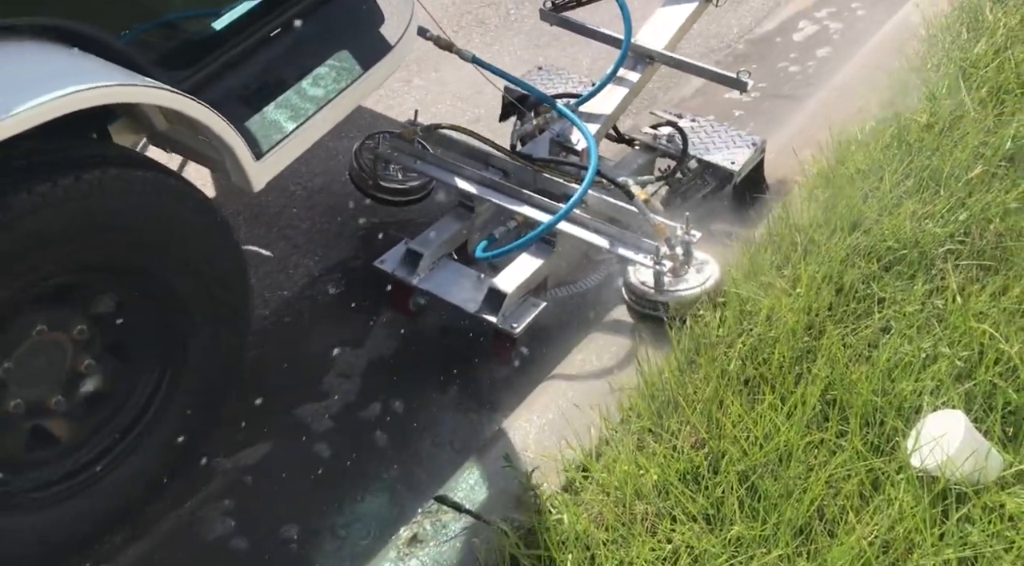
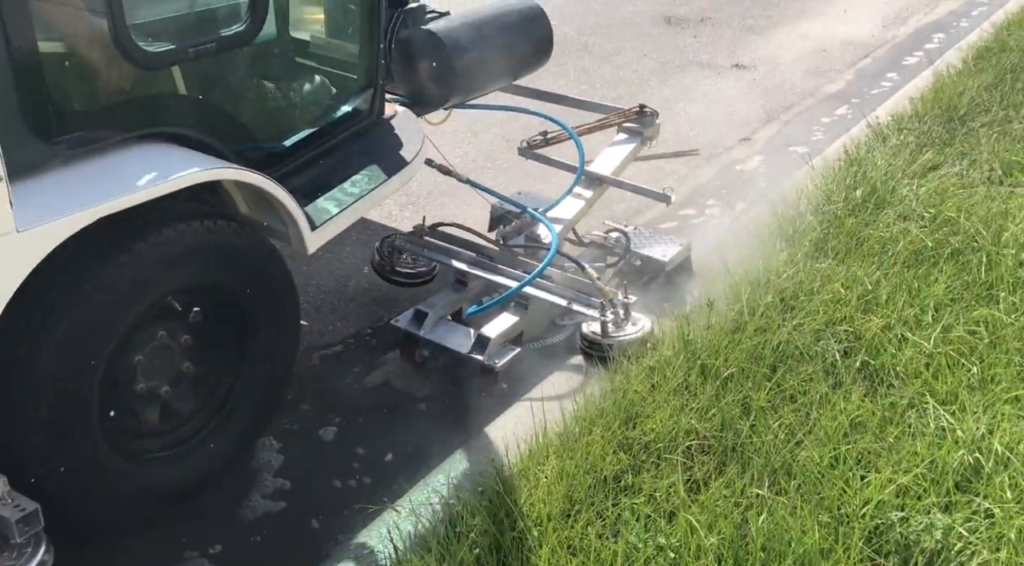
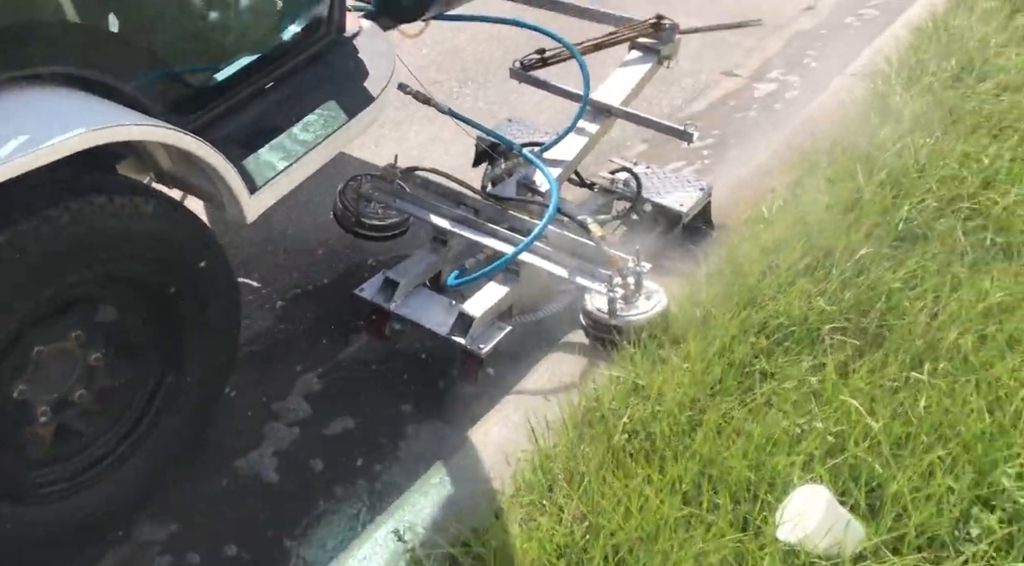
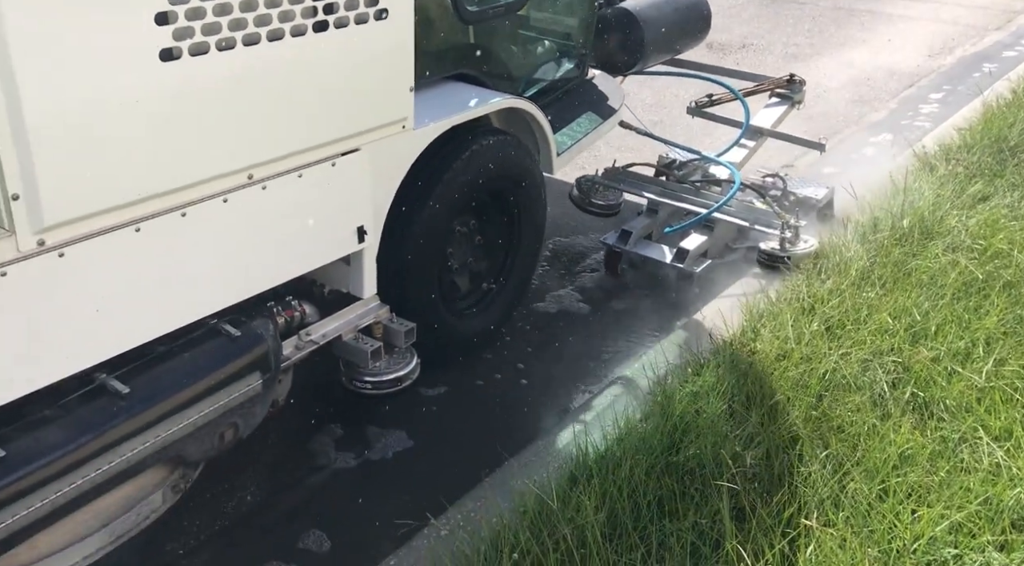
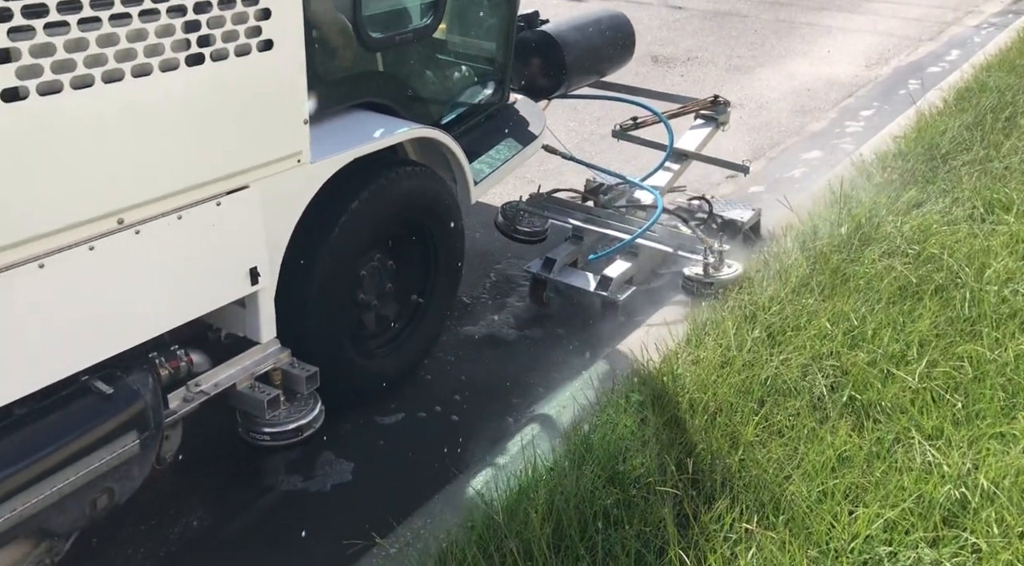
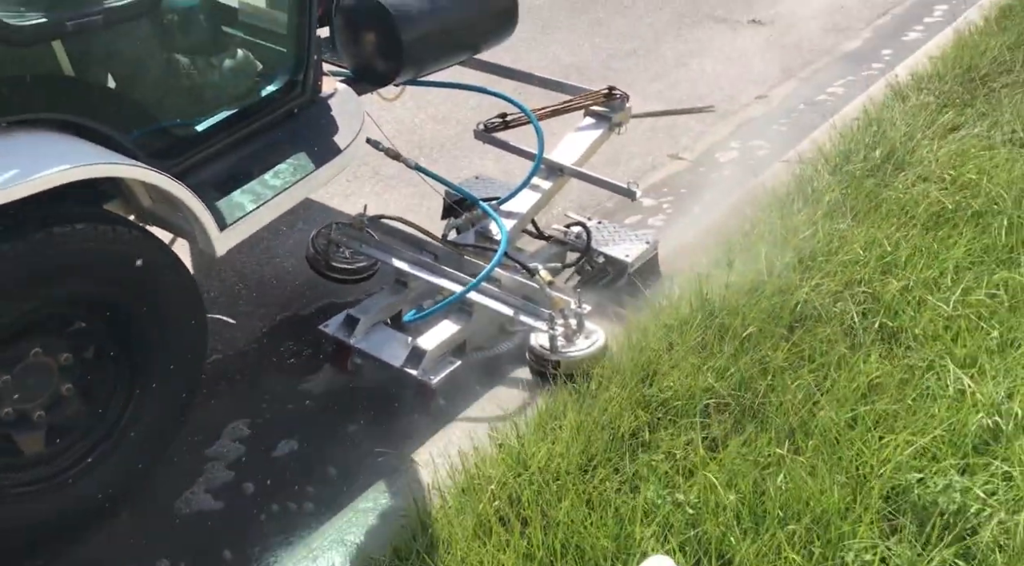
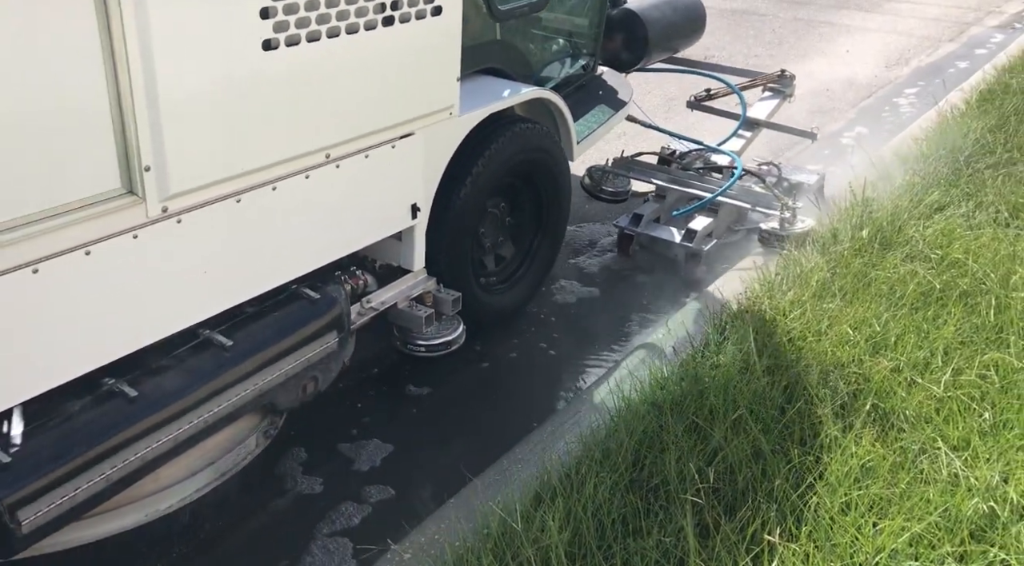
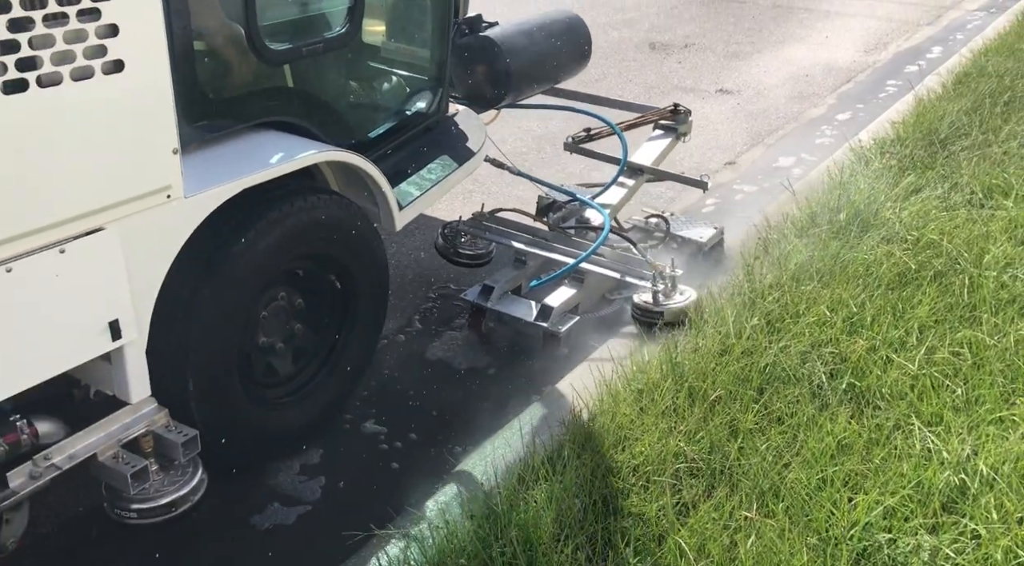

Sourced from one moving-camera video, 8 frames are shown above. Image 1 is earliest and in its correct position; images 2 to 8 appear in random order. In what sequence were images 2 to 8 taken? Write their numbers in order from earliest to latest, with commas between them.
3, 6, 2, 8, 5, 4, 7
